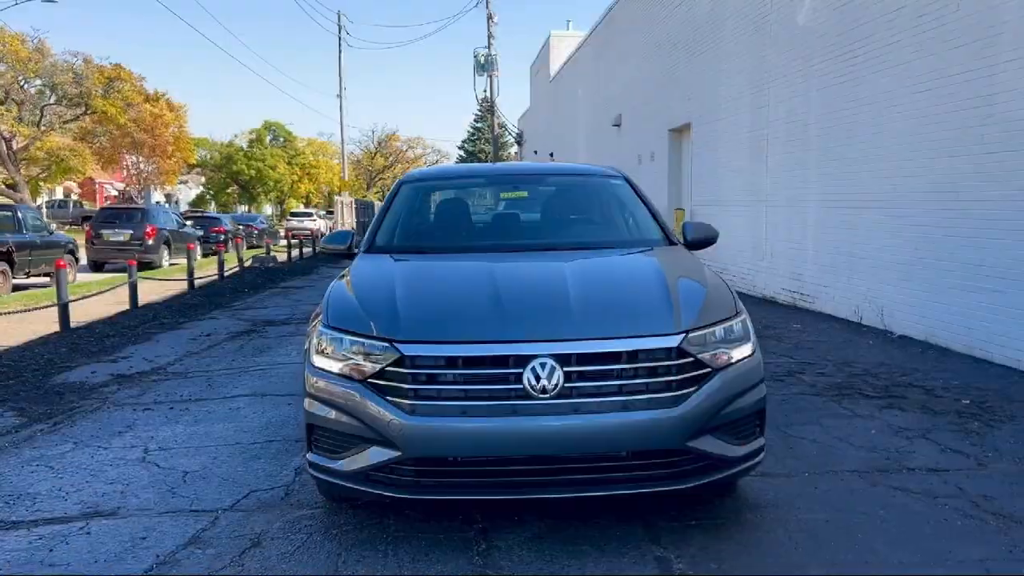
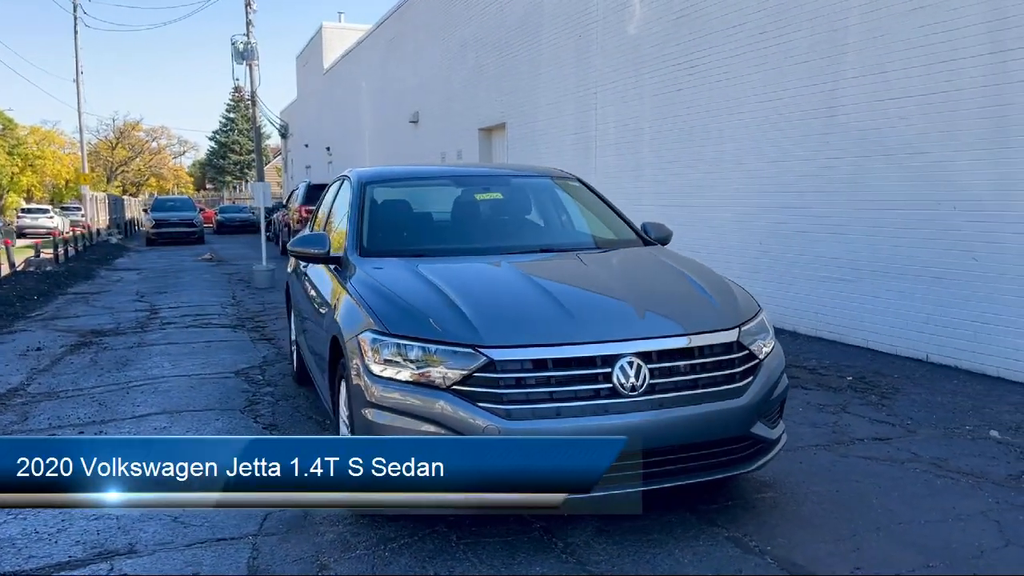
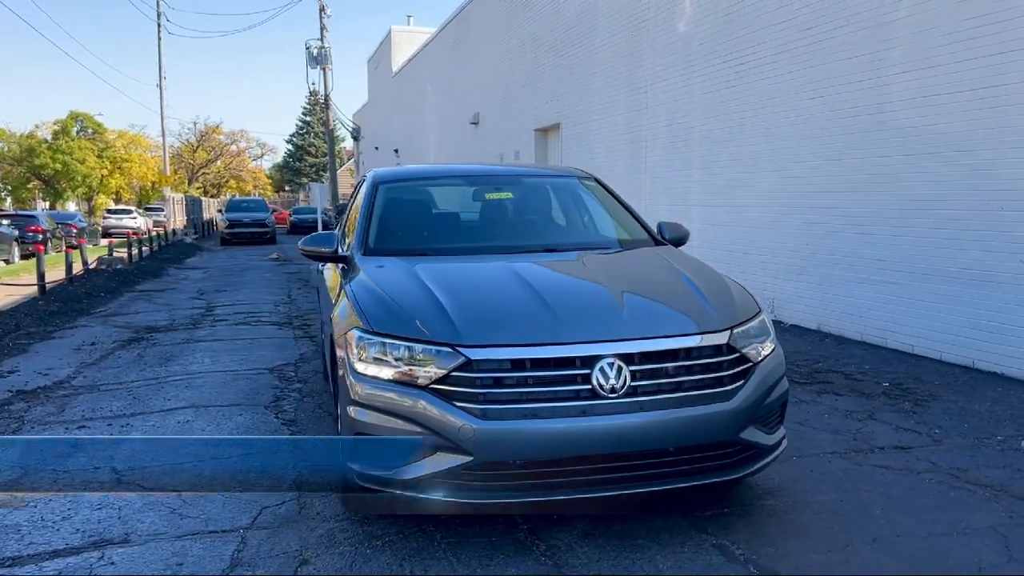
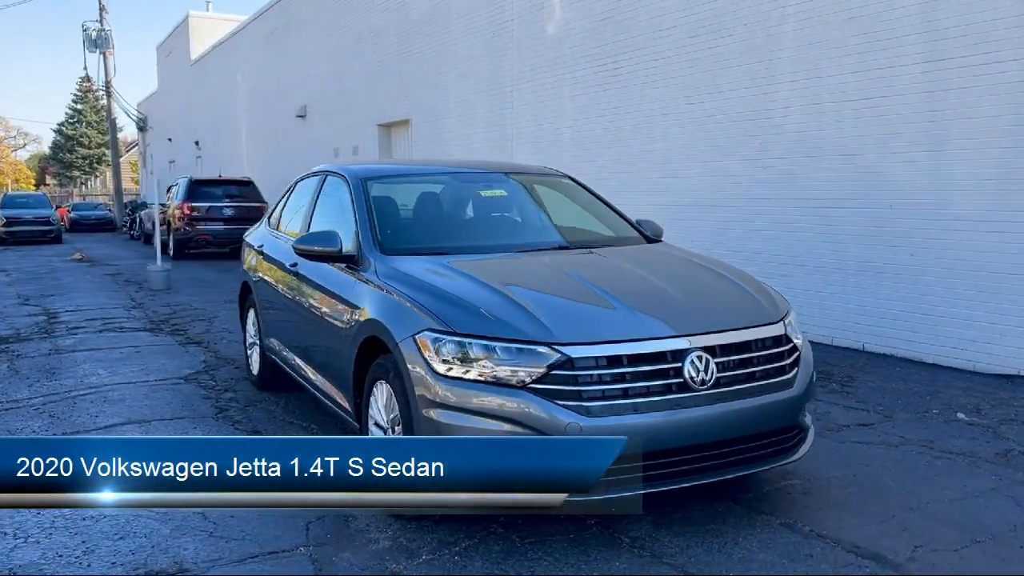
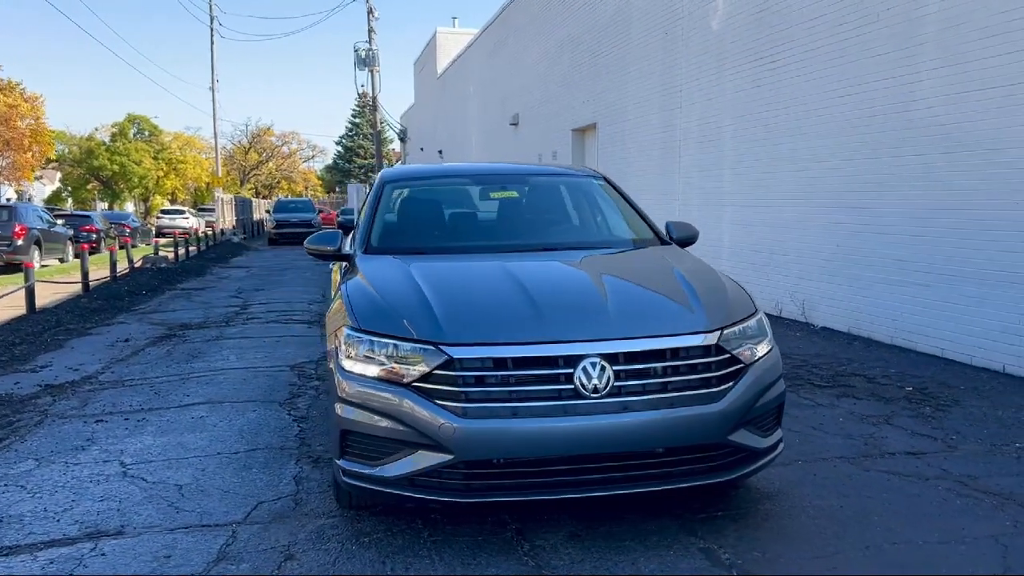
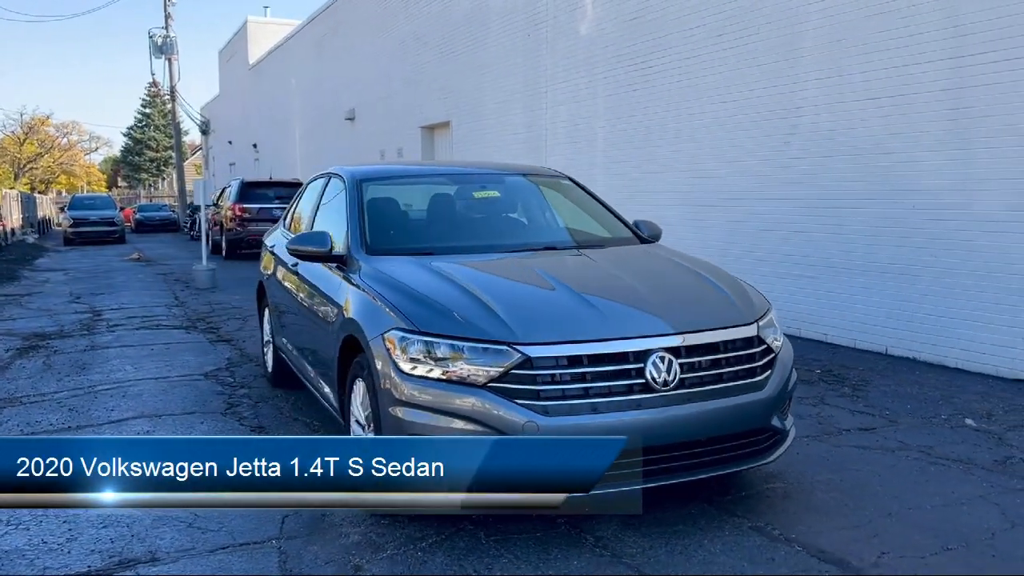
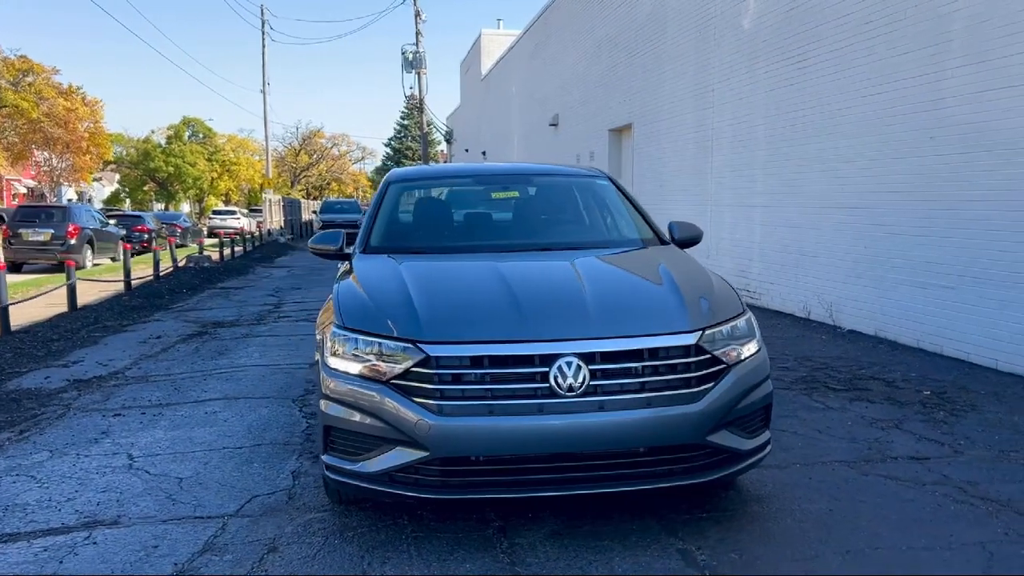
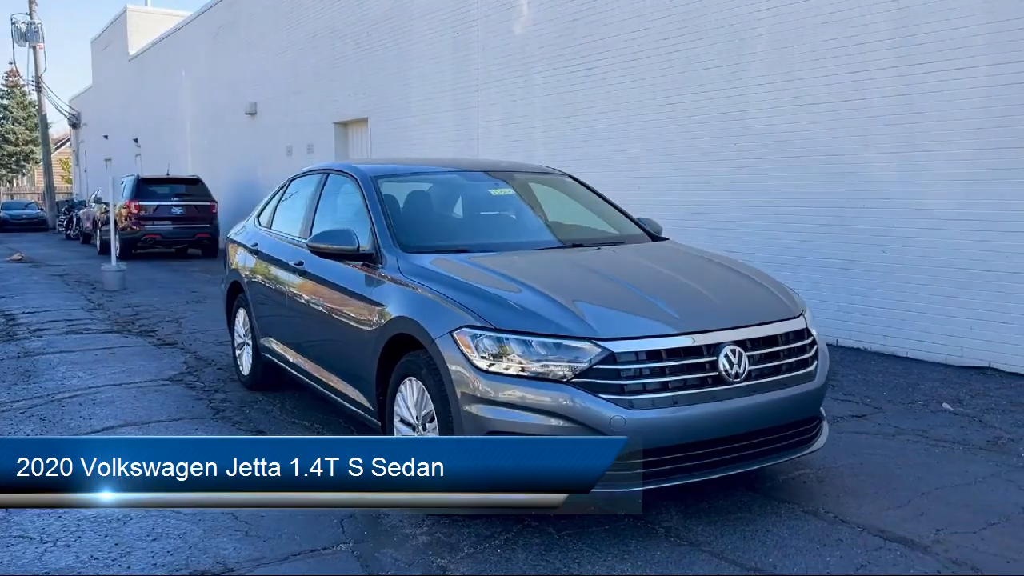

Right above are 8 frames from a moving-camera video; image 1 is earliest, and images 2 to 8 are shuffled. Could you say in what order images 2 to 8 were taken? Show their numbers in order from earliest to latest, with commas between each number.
7, 5, 3, 2, 6, 4, 8
